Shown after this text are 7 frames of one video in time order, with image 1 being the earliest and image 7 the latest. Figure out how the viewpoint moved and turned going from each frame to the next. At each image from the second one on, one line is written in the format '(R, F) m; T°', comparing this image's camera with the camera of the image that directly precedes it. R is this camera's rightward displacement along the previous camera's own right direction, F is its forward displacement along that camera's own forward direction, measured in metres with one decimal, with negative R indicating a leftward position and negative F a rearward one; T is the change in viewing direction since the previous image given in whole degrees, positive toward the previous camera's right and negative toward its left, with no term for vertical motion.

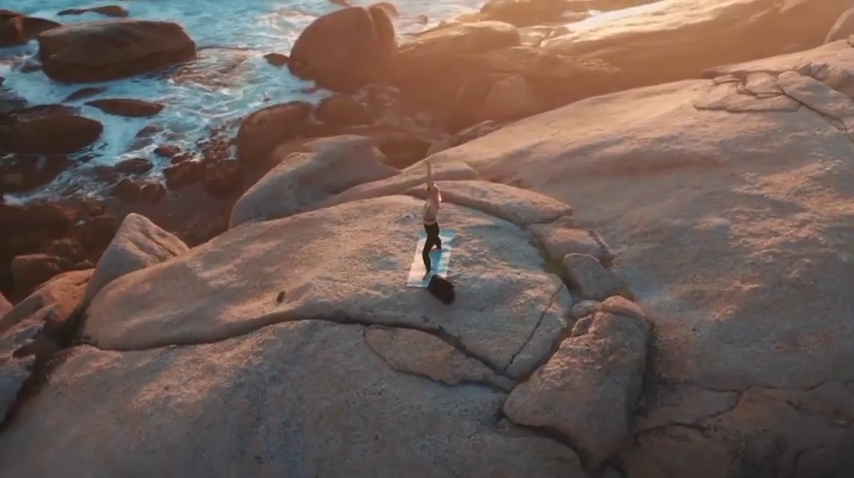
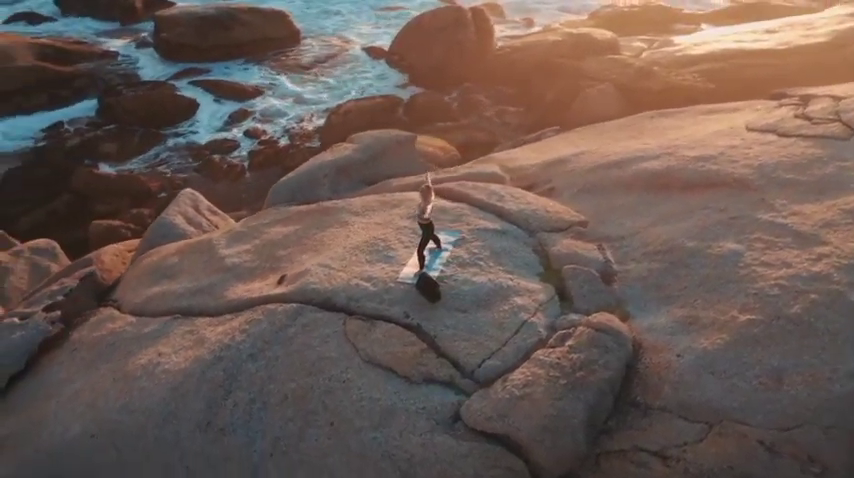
(+0.8, 0.0) m; -8°
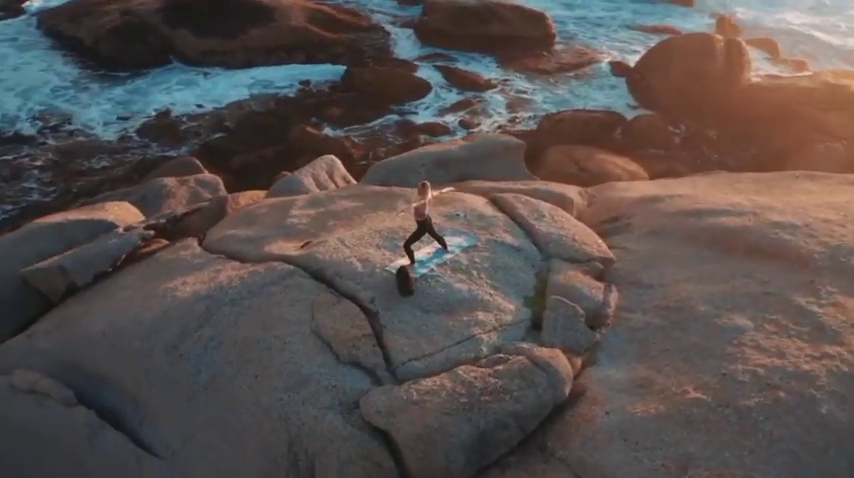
(+2.0, +0.3) m; -20°
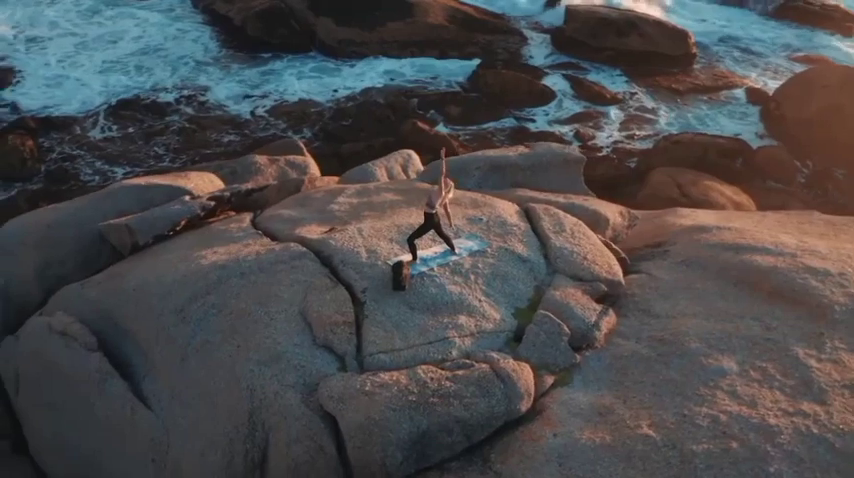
(+1.0, +0.1) m; -11°
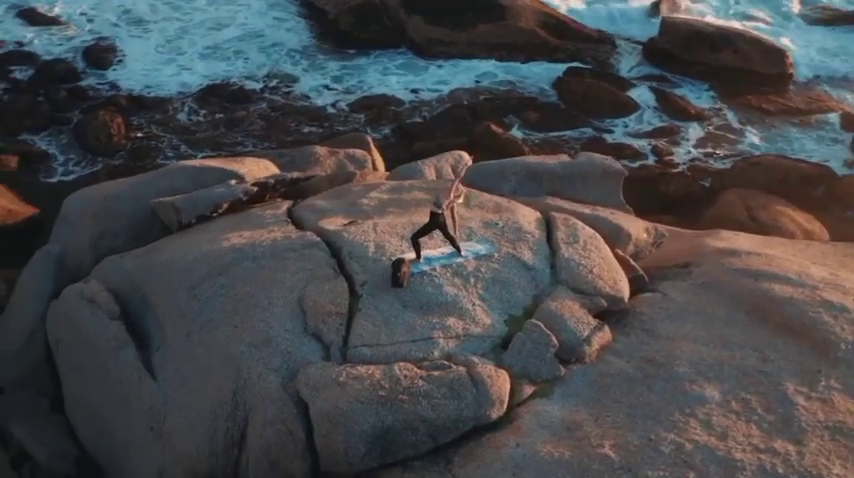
(+0.7, 0.0) m; -7°
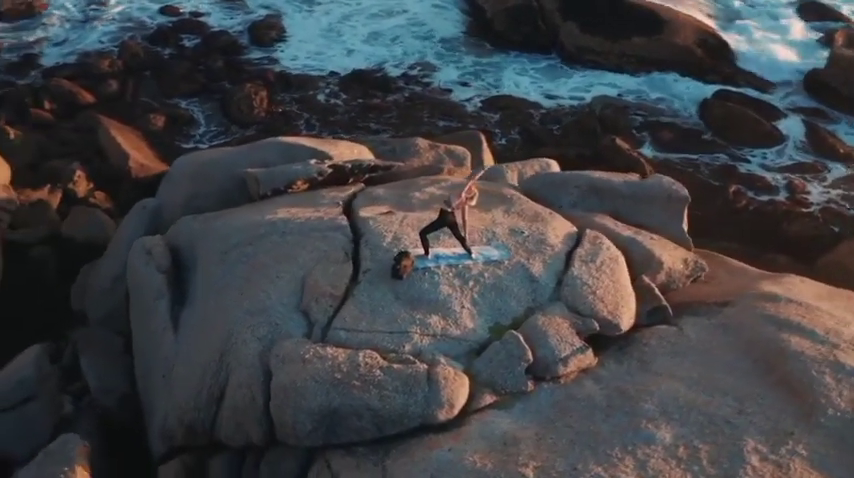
(+1.1, +0.1) m; -12°
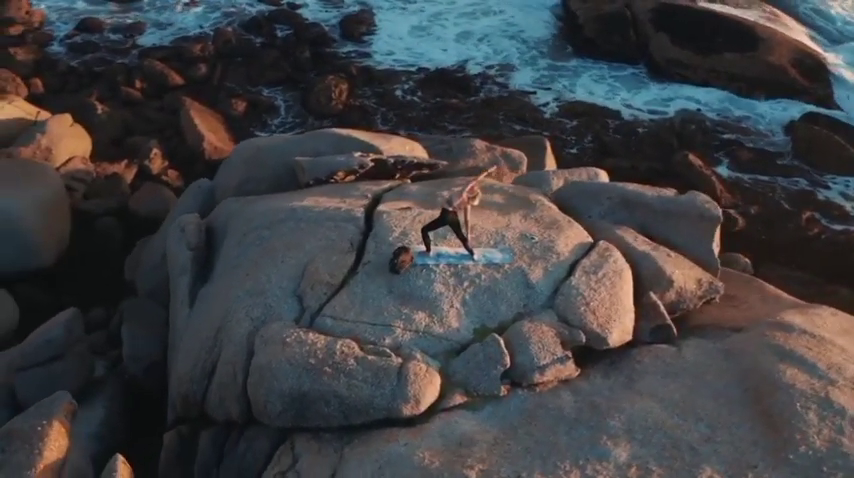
(+0.7, 0.0) m; -7°
